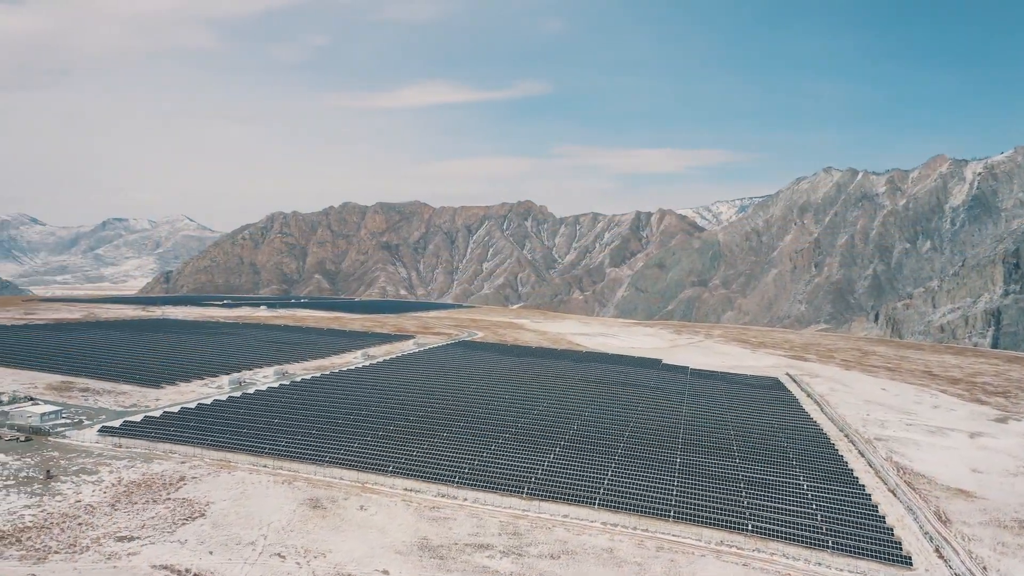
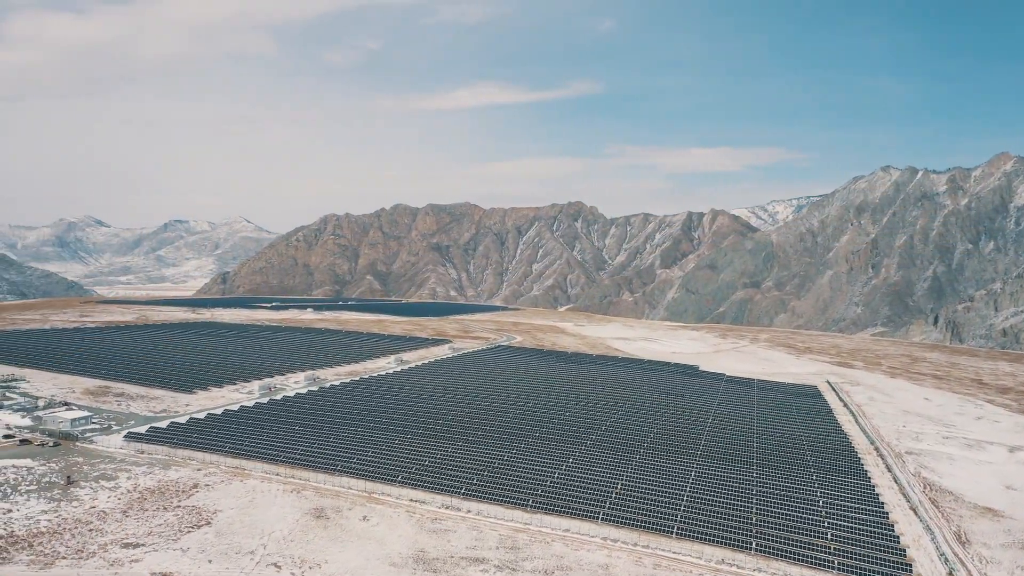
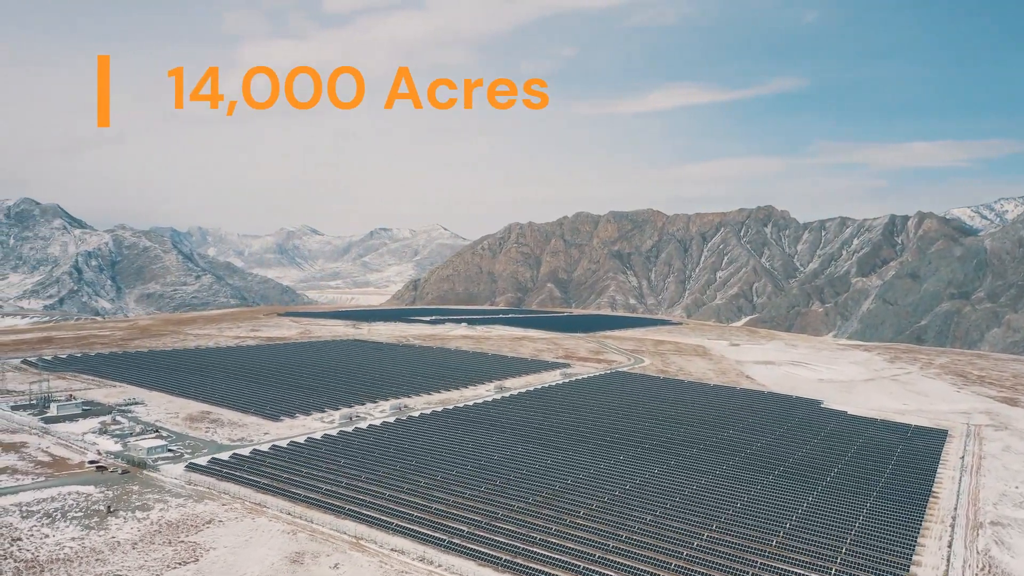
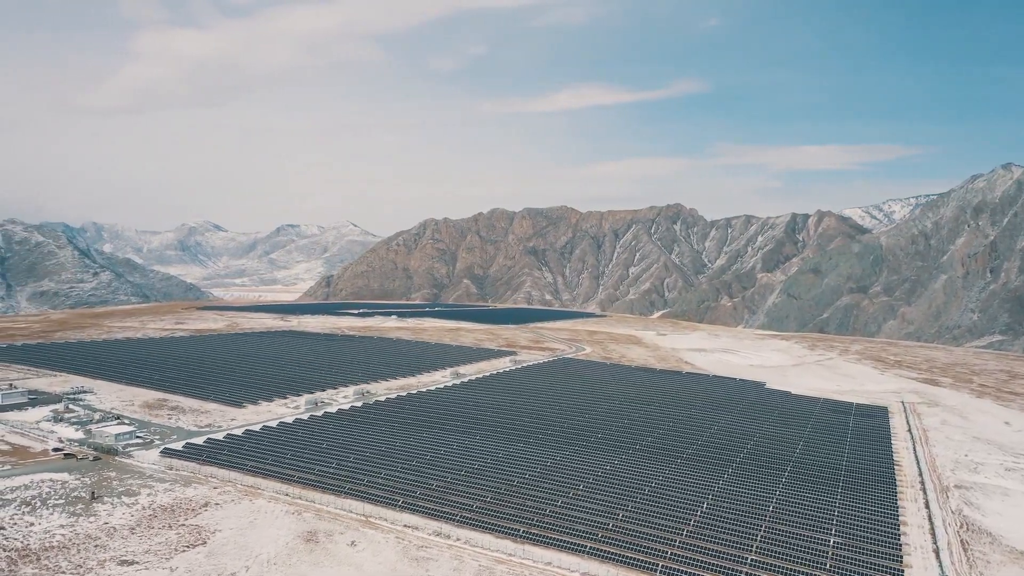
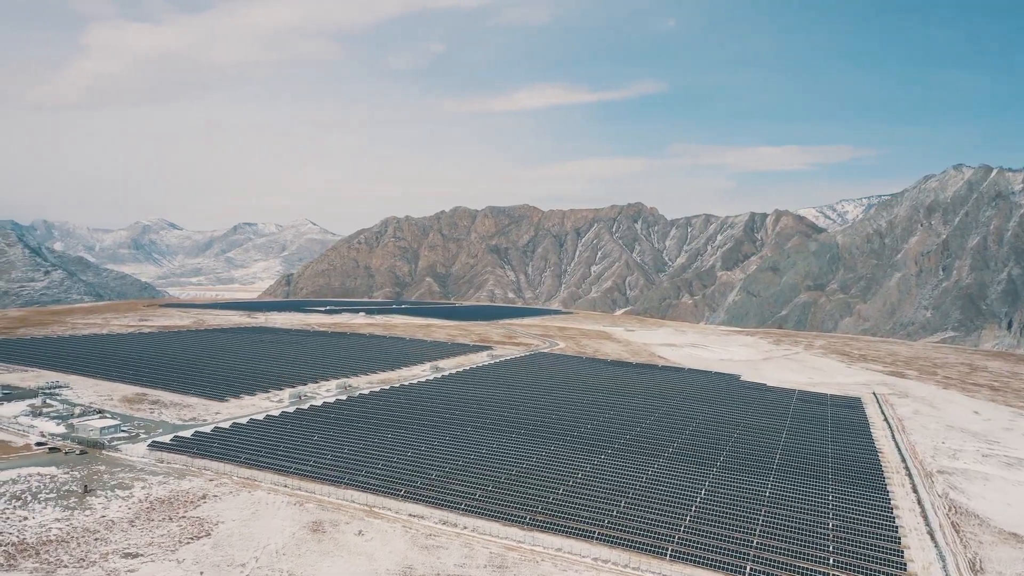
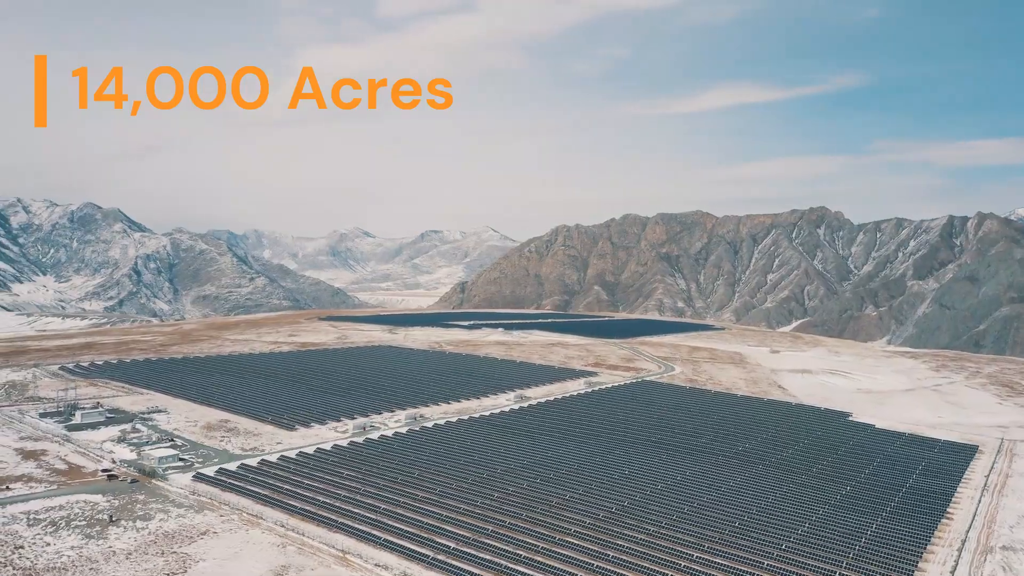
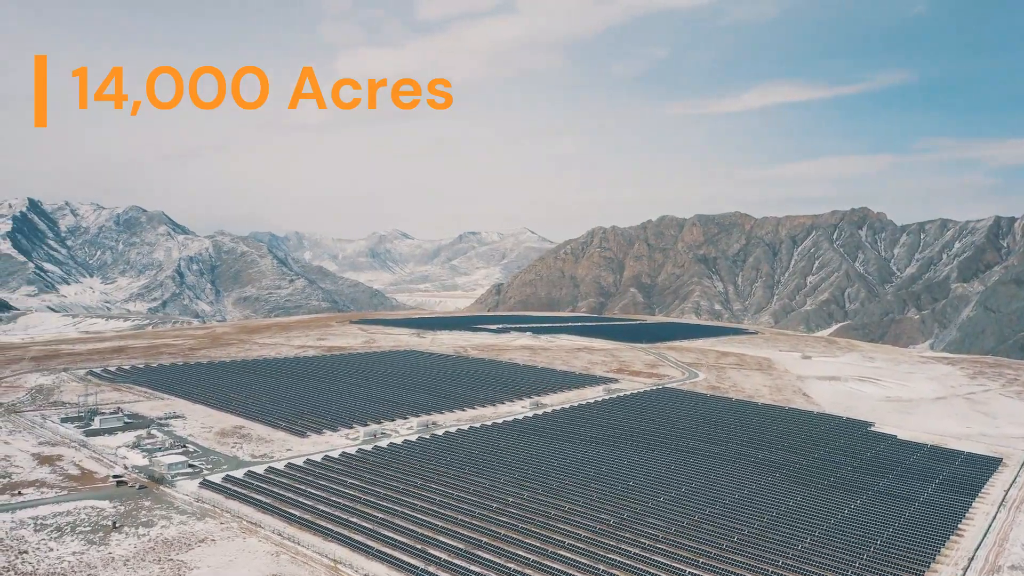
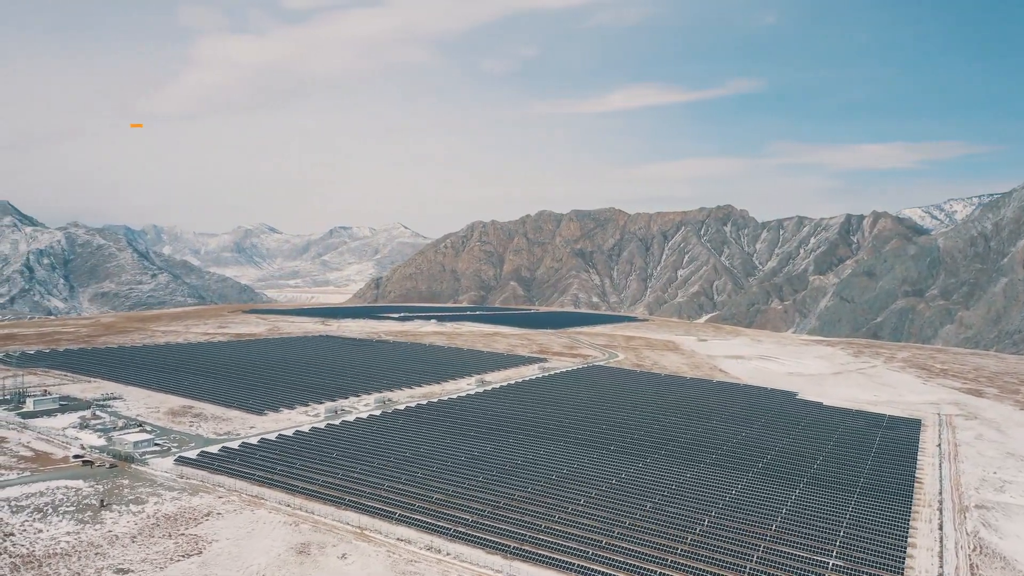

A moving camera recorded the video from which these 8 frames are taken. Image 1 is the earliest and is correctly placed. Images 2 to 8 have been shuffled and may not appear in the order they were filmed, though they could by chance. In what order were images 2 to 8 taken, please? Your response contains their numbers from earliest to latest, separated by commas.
2, 5, 4, 8, 3, 6, 7
